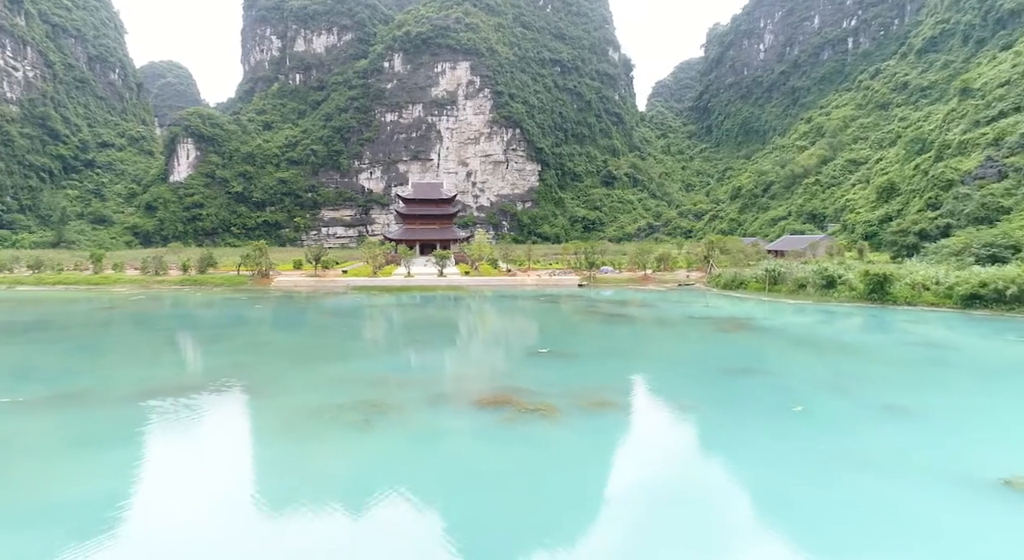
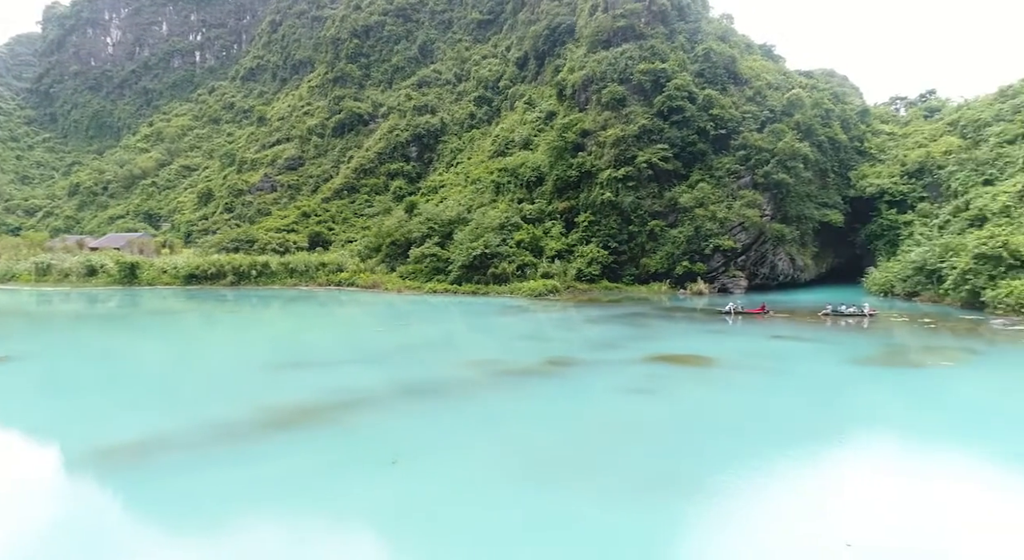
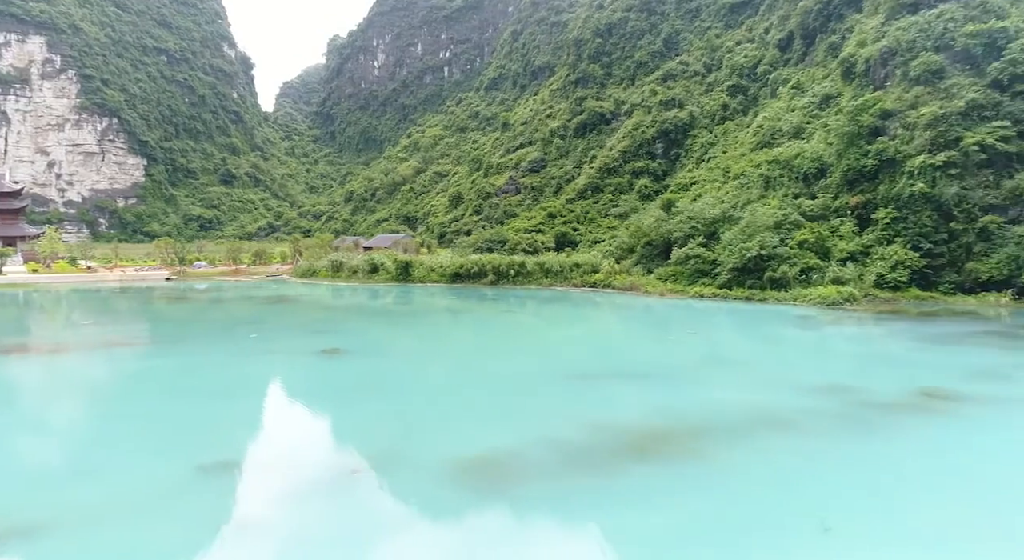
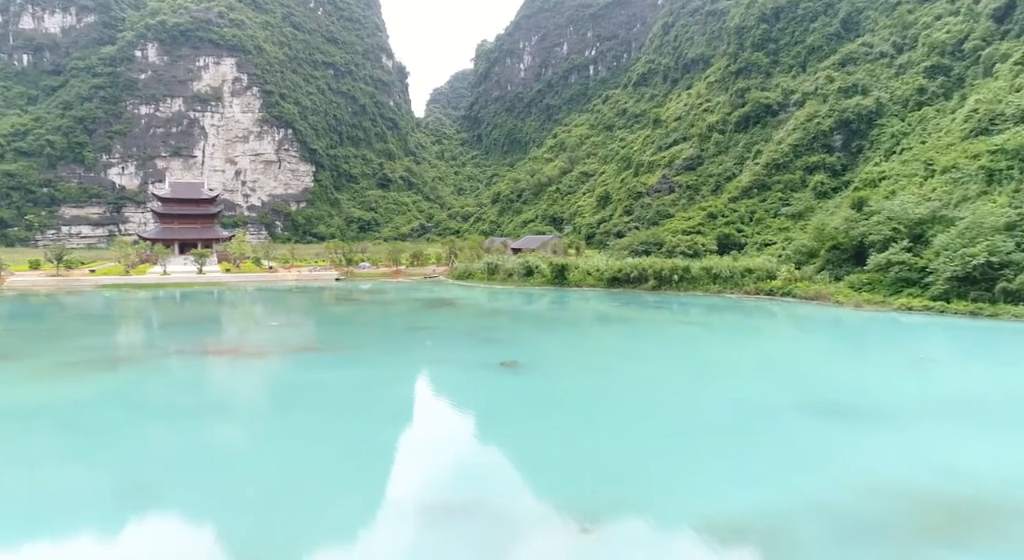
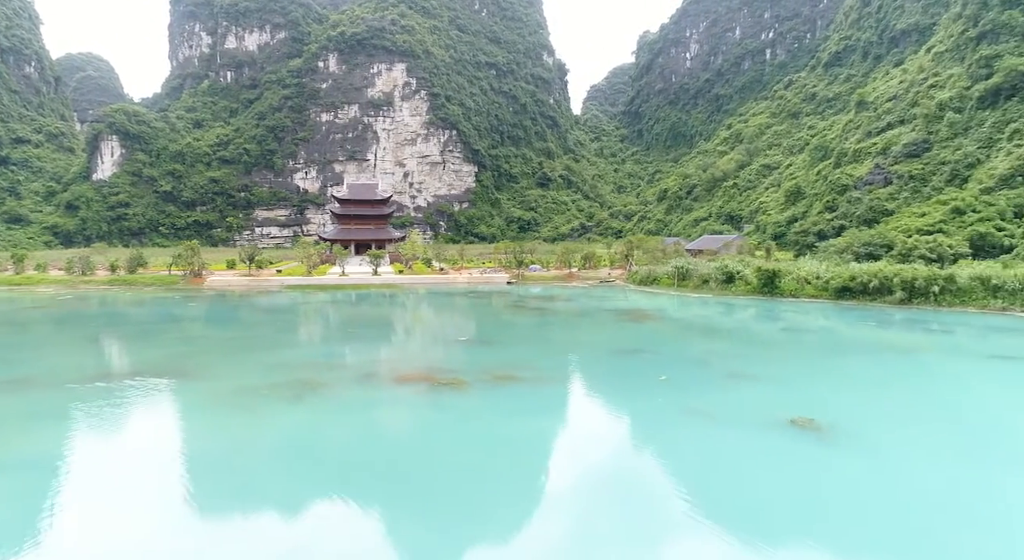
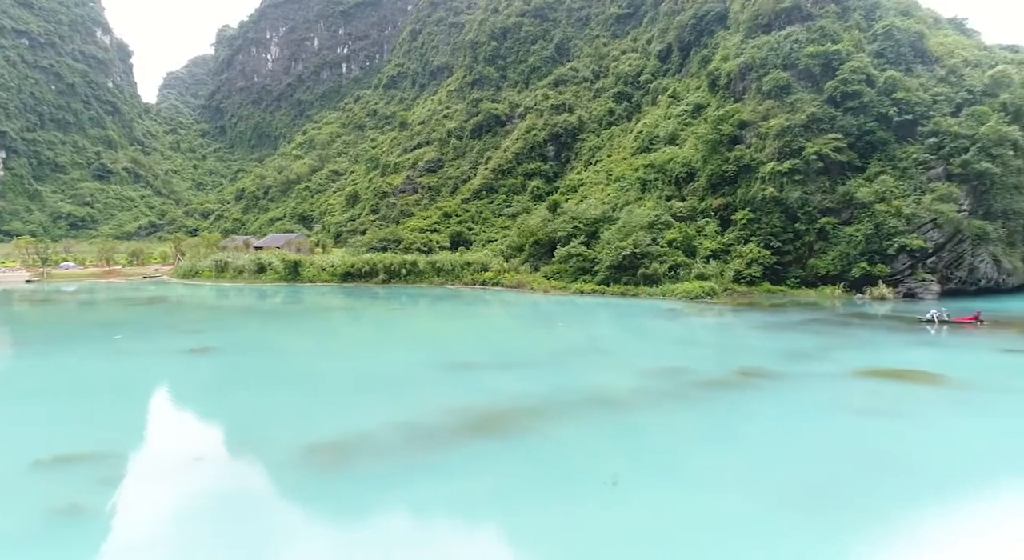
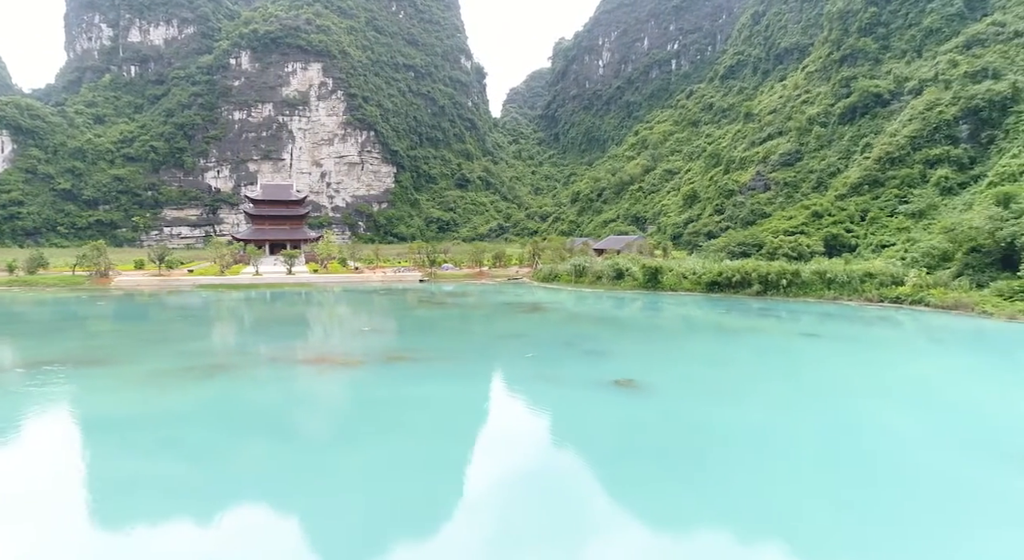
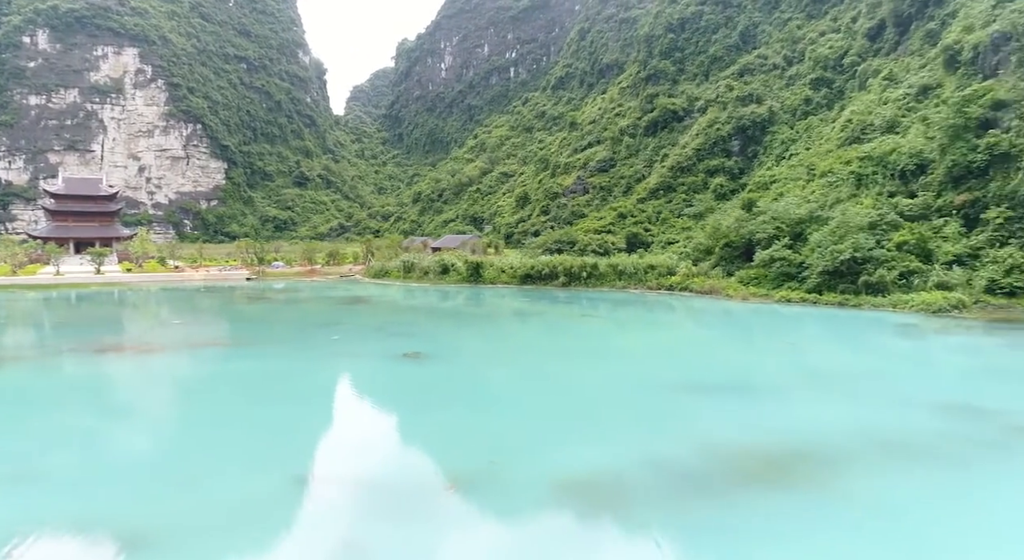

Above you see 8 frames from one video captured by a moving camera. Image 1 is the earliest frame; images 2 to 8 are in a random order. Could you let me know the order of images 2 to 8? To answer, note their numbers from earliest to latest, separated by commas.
5, 7, 4, 8, 3, 6, 2
